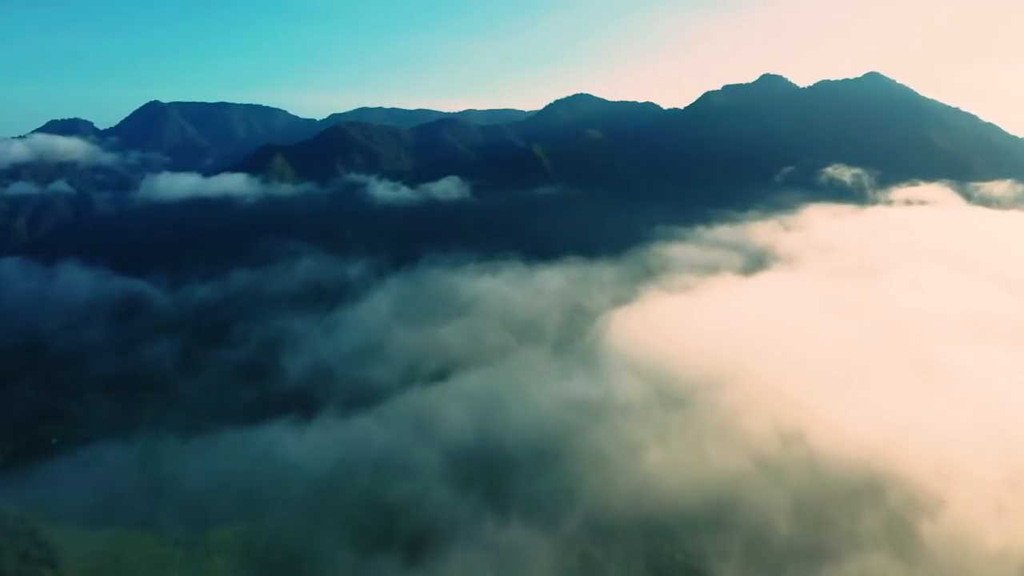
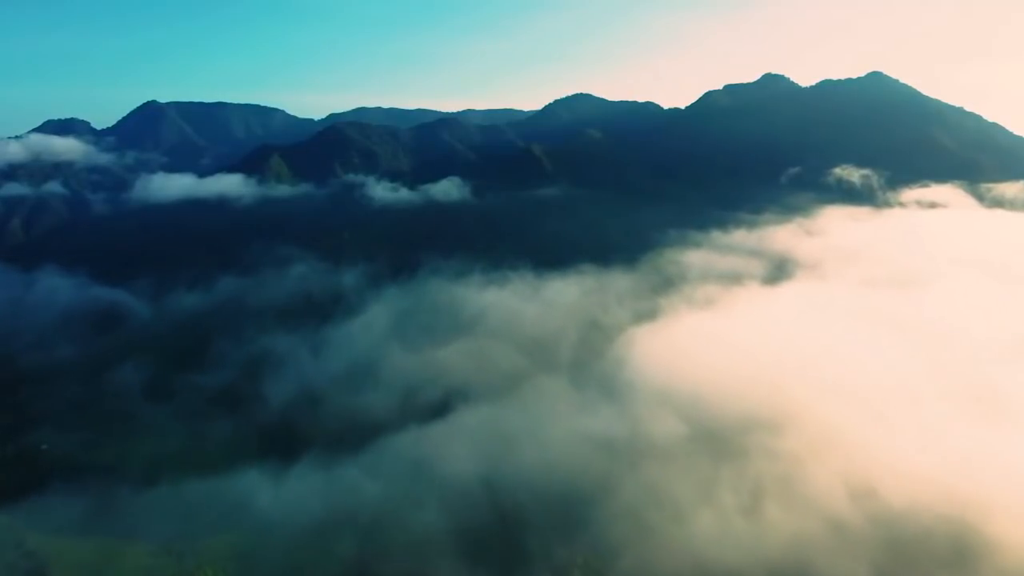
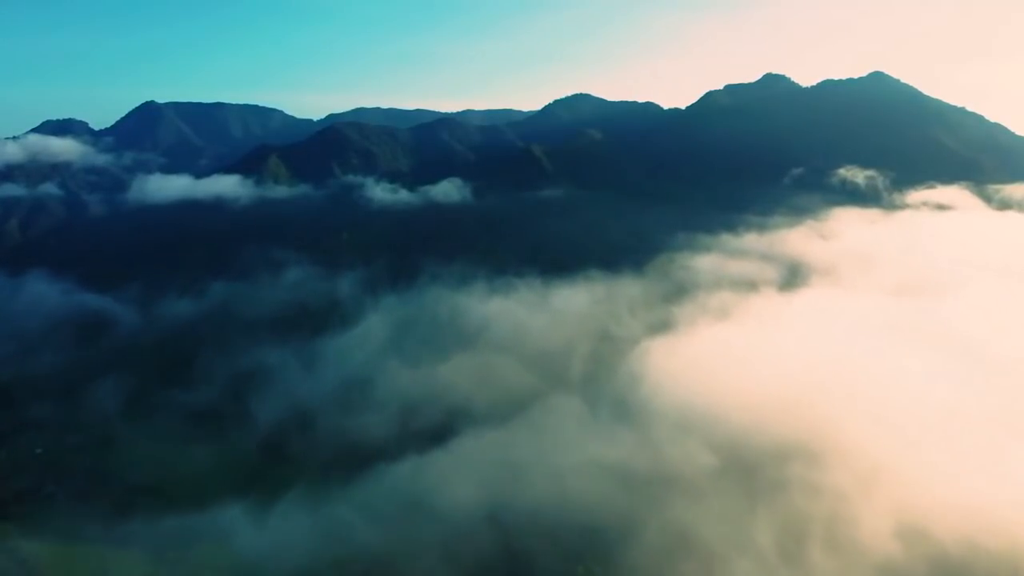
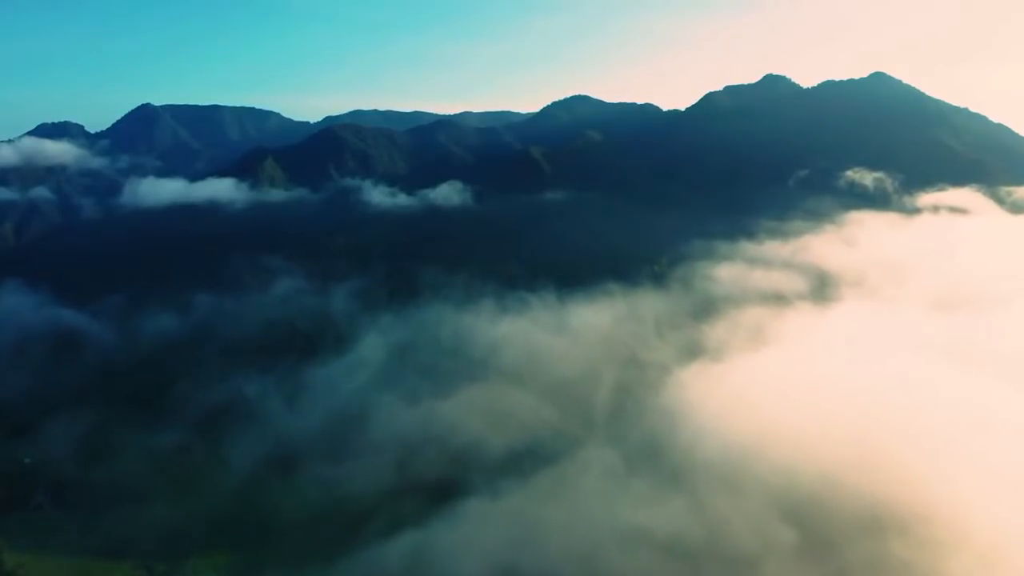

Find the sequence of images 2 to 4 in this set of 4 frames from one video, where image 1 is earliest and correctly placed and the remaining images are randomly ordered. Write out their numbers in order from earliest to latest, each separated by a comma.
2, 3, 4
